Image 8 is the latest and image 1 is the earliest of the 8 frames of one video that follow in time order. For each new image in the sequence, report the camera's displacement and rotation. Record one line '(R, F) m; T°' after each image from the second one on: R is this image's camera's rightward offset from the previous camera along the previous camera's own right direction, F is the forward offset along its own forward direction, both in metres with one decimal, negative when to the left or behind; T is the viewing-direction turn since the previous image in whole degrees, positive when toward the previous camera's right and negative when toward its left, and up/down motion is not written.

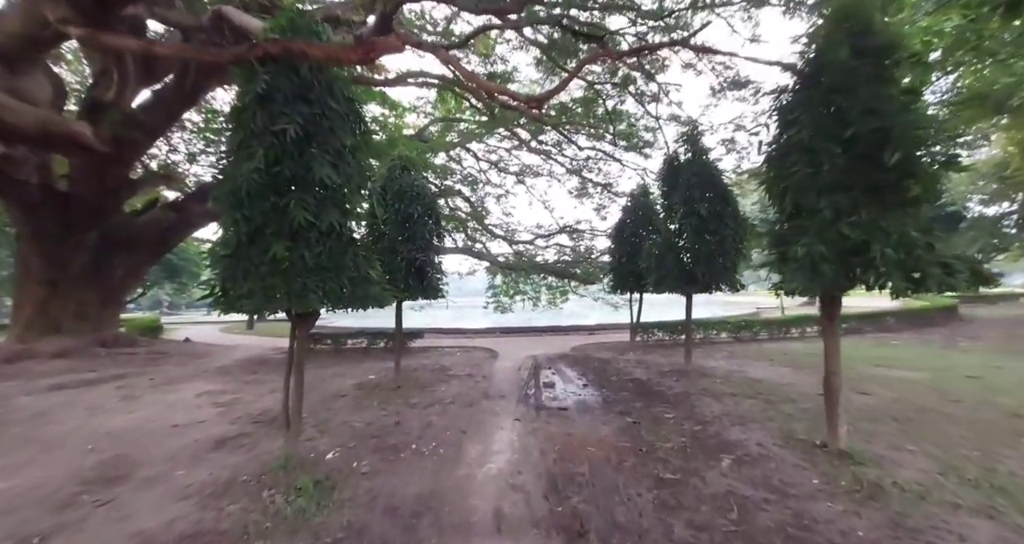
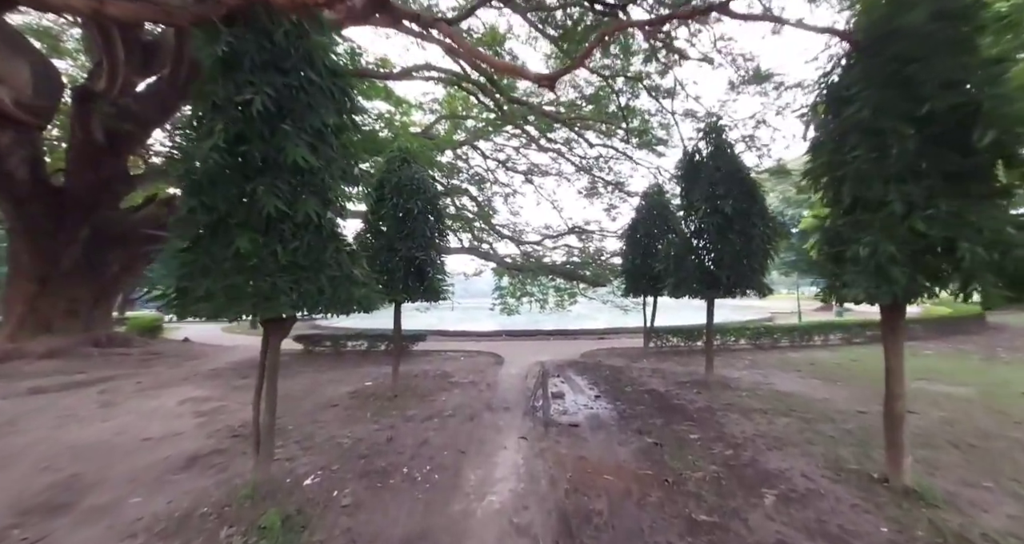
(0.0, +0.5) m; -1°
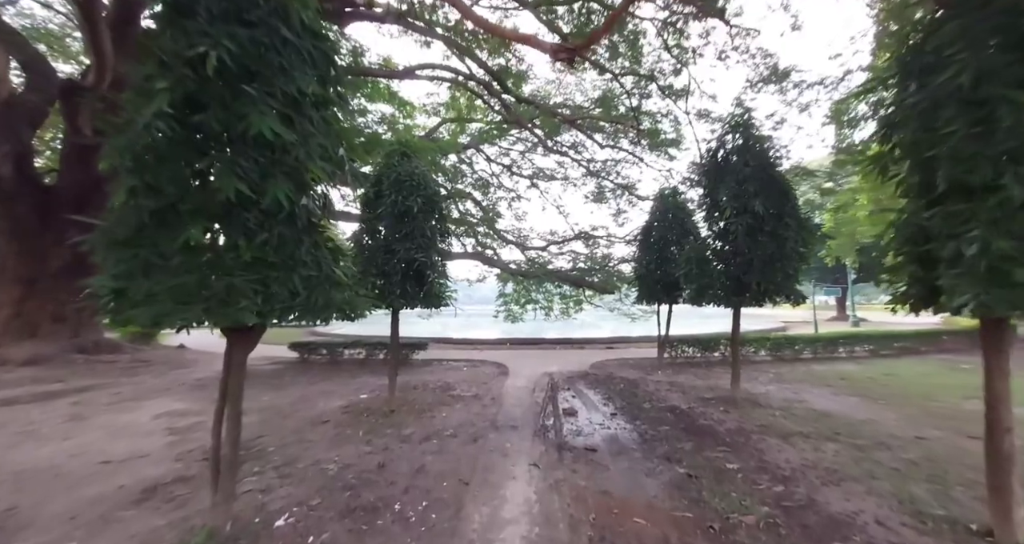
(-0.1, +0.6) m; -1°
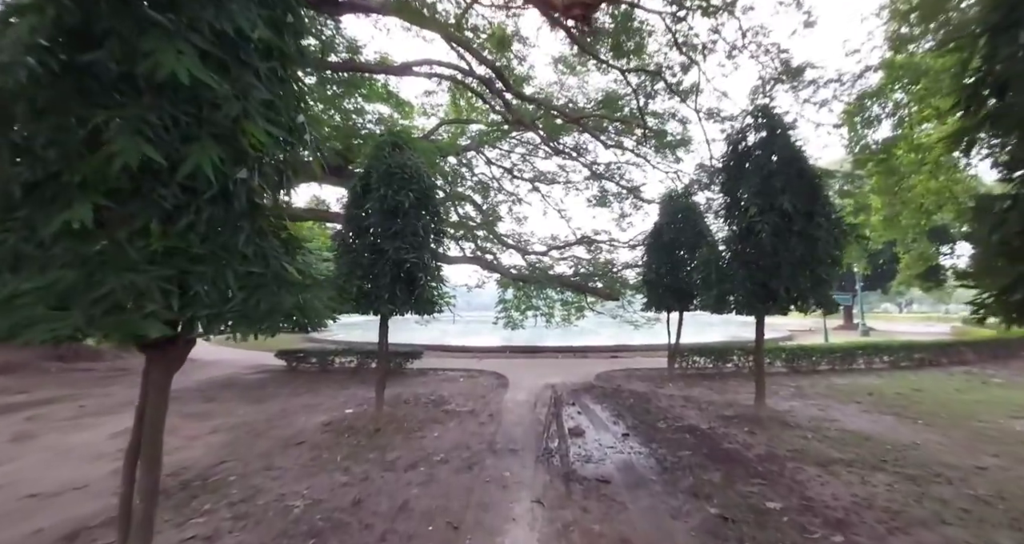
(0.0, +0.6) m; 0°
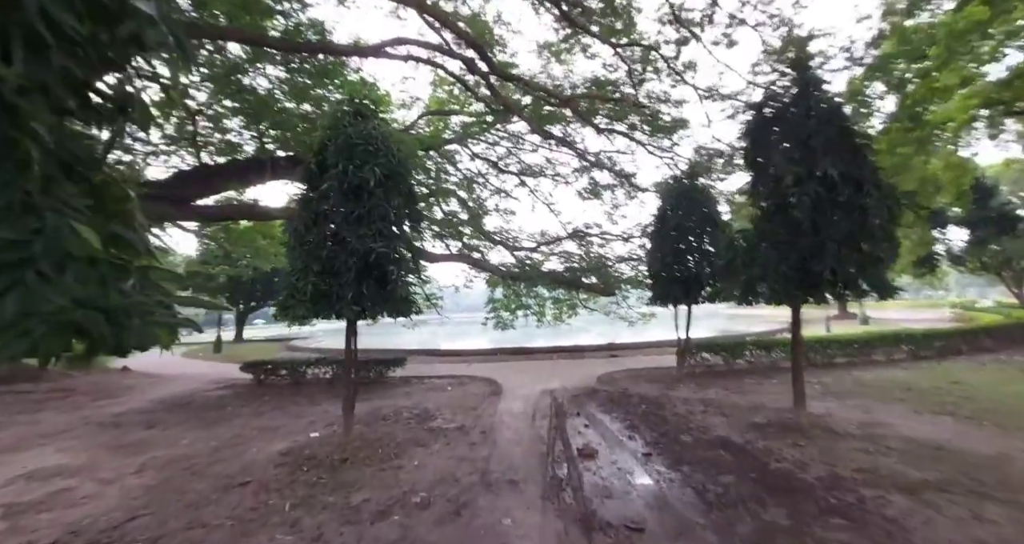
(0.0, +1.0) m; +2°
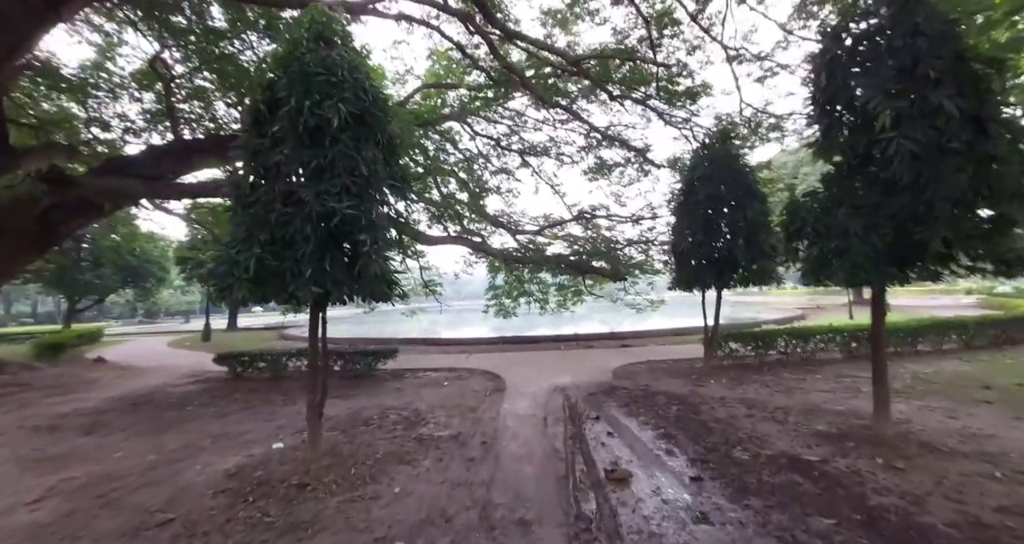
(-0.1, +1.1) m; 0°
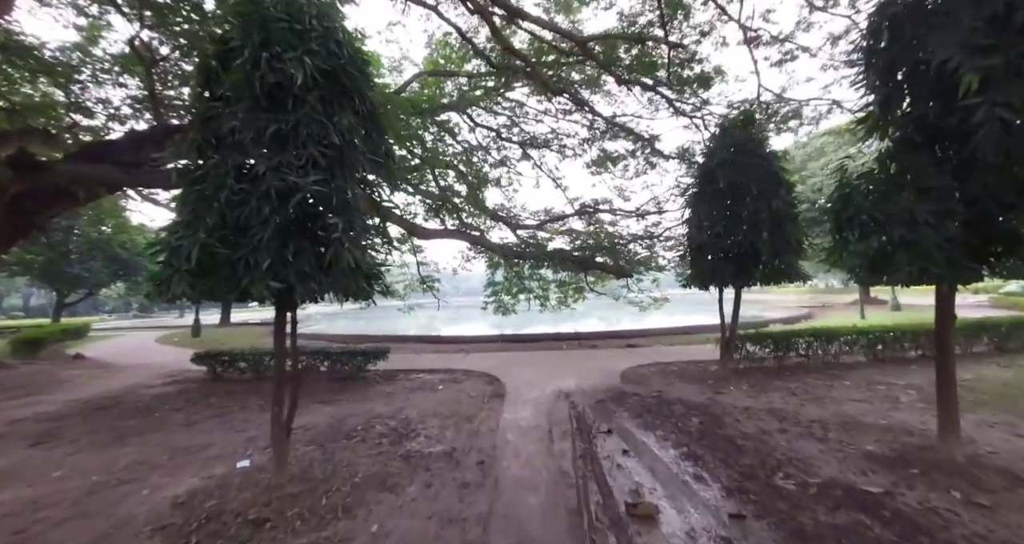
(0.0, +0.6) m; 0°
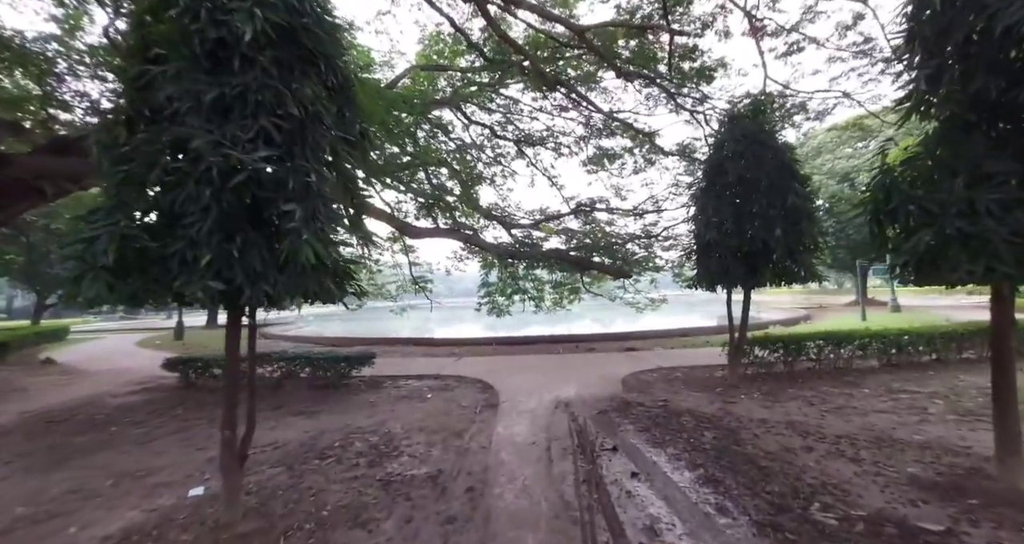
(0.0, +0.5) m; +1°
